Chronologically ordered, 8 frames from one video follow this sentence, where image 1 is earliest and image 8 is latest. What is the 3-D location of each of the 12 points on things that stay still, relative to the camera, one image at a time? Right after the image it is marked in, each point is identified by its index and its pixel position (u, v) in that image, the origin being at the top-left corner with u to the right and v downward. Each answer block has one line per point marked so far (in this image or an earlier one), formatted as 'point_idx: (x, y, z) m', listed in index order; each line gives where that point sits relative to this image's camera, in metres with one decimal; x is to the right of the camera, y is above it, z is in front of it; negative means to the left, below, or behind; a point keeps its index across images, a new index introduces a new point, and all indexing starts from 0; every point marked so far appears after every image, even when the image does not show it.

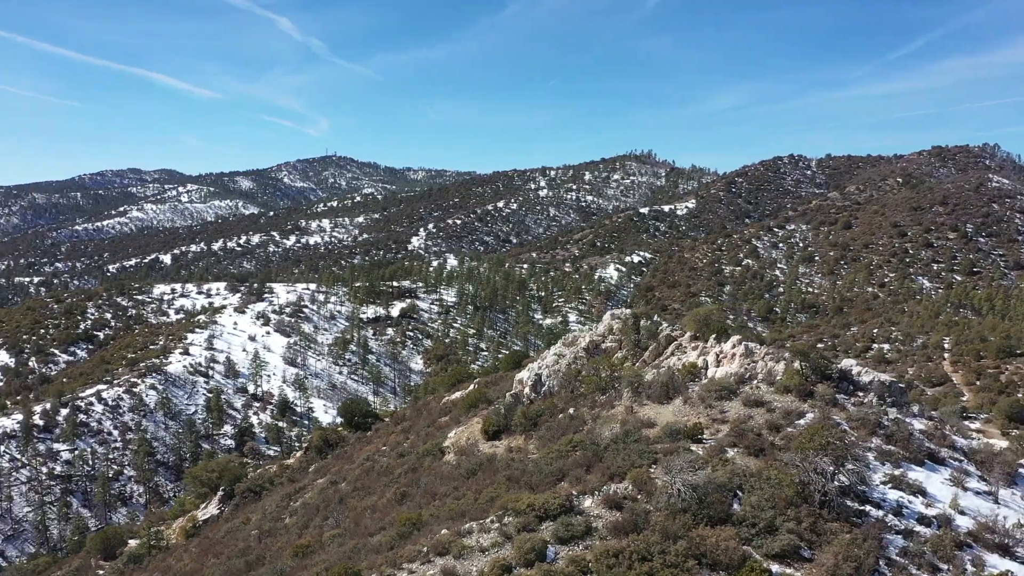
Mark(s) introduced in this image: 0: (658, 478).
0: (+1.8, -2.5, +11.2) m
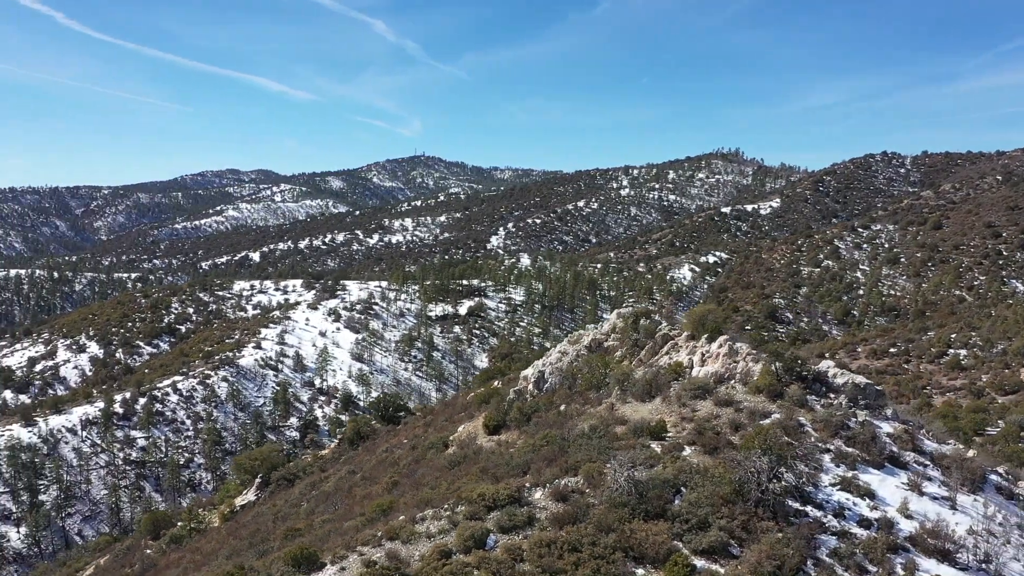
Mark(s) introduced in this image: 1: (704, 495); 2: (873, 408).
0: (+1.2, -2.5, +11.5) m
1: (+2.3, -2.5, +10.6) m
2: (+5.3, -1.8, +12.7) m
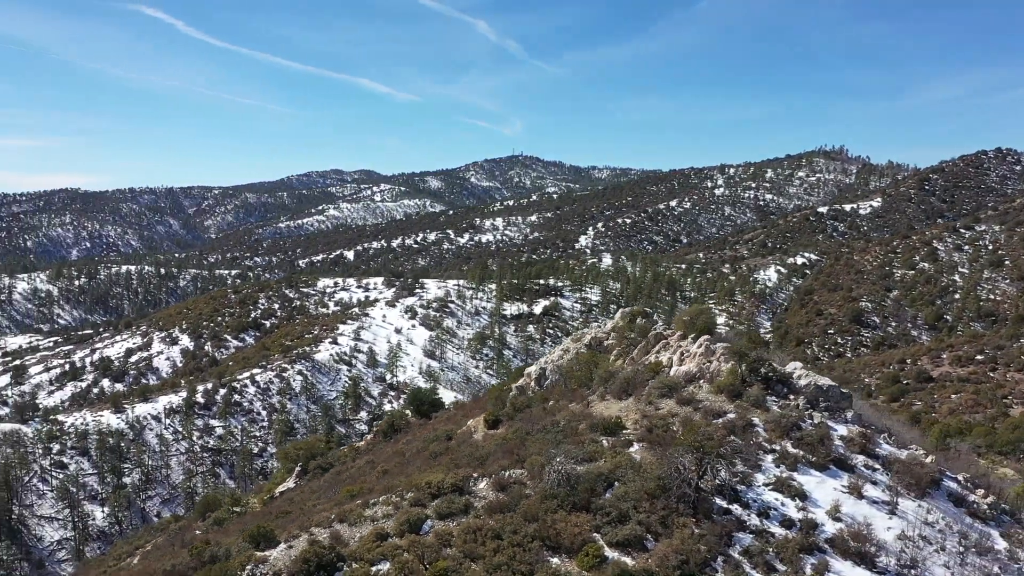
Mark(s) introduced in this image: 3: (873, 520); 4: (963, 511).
0: (+0.4, -2.4, +11.8) m
1: (+1.5, -2.5, +10.8) m
2: (+4.7, -1.8, +12.6) m
3: (+4.4, -2.8, +10.5) m
4: (+5.8, -2.9, +11.0) m
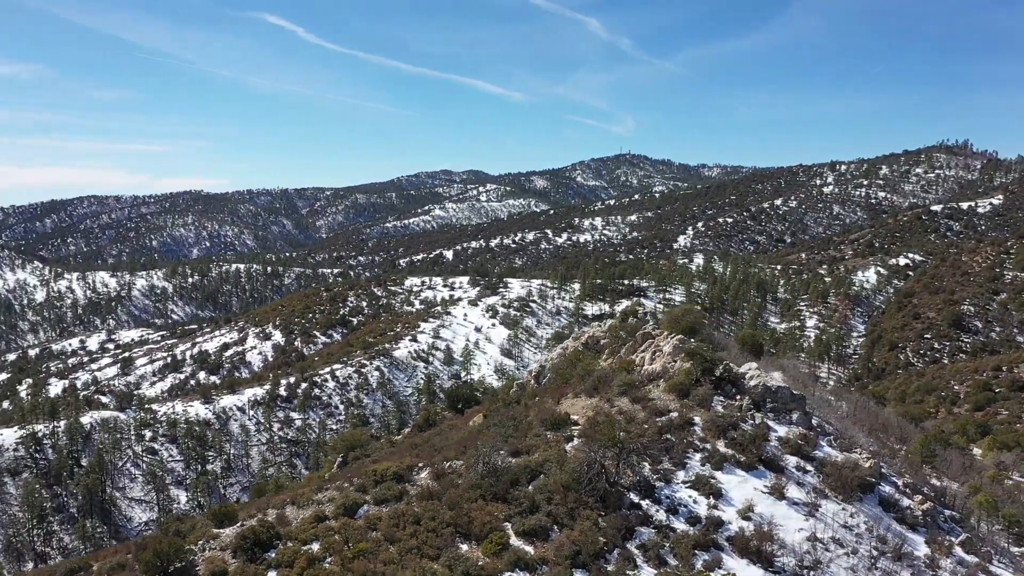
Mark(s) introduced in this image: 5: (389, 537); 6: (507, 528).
0: (-0.4, -2.4, +12.3) m
1: (+0.5, -2.5, +11.2) m
2: (+3.9, -1.8, +12.6) m
3: (+3.3, -2.8, +10.5) m
4: (+4.8, -2.9, +10.9) m
5: (-1.6, -3.1, +10.9) m
6: (-0.1, -2.9, +10.5) m
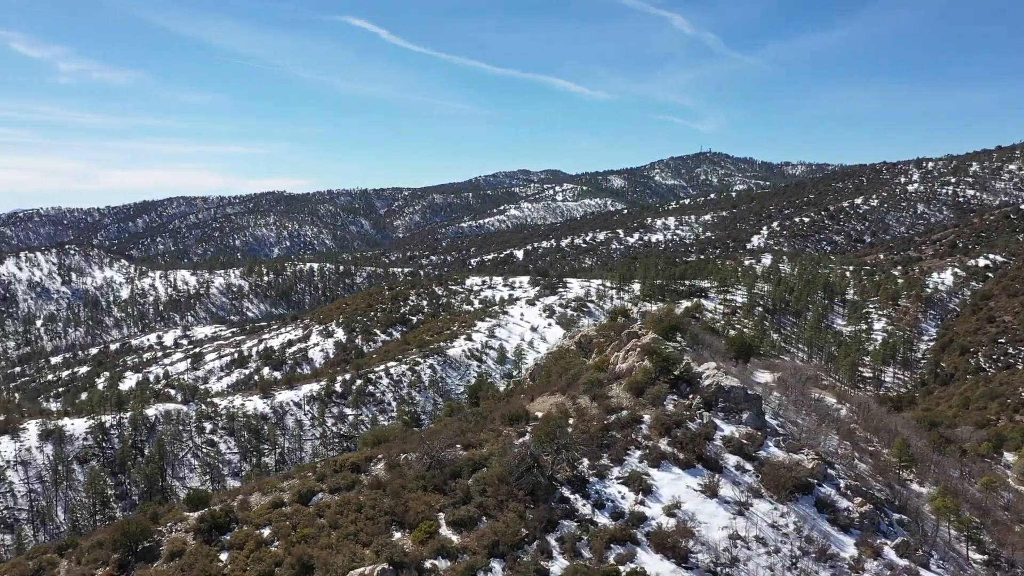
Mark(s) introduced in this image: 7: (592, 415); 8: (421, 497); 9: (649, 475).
0: (-1.1, -2.4, +12.7) m
1: (-0.3, -2.5, +11.6) m
2: (+3.2, -1.8, +12.6) m
3: (+2.4, -2.8, +10.6) m
4: (+3.9, -2.9, +10.9) m
5: (-2.4, -3.1, +11.4) m
6: (-0.9, -2.9, +10.9) m
7: (+1.2, -1.9, +12.9) m
8: (-1.2, -2.8, +11.4) m
9: (+1.8, -2.4, +11.3) m
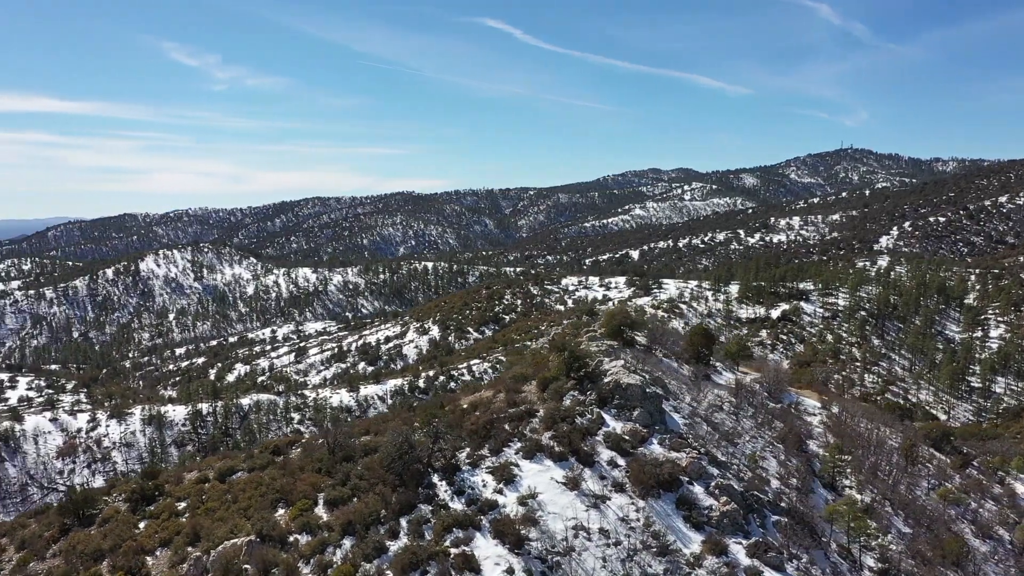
0: (-2.6, -2.3, +13.6) m
1: (-2.0, -2.5, +12.3) m
2: (+1.7, -1.8, +12.9) m
3: (+0.6, -2.8, +11.0) m
4: (+2.2, -2.9, +11.1) m
5: (-4.0, -3.1, +12.5) m
6: (-2.7, -2.9, +11.8) m
7: (-0.3, -1.9, +13.5) m
8: (-2.9, -2.7, +12.3) m
9: (+0.1, -2.4, +11.8) m
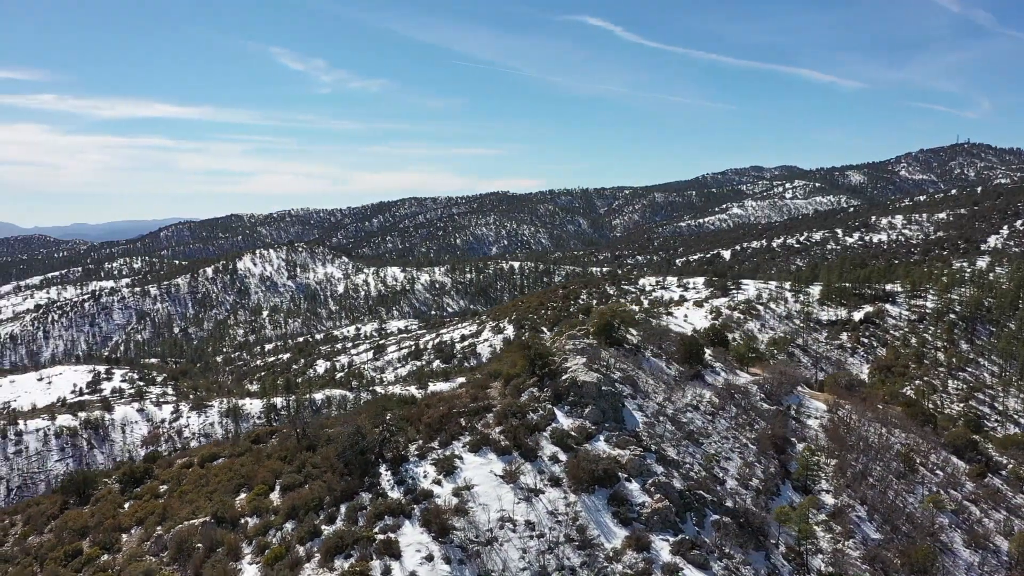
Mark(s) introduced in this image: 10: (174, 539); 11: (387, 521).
0: (-3.2, -2.3, +14.2) m
1: (-2.7, -2.4, +12.9) m
2: (+1.0, -1.8, +13.1) m
3: (-0.2, -2.8, +11.3) m
4: (+1.3, -2.9, +11.3) m
5: (-4.7, -3.0, +13.3) m
6: (-3.4, -2.8, +12.5) m
7: (-0.9, -1.9, +13.9) m
8: (-3.6, -2.7, +13.0) m
9: (-0.7, -2.4, +12.2) m
10: (-4.5, -3.3, +11.5) m
11: (-1.6, -3.0, +11.0) m
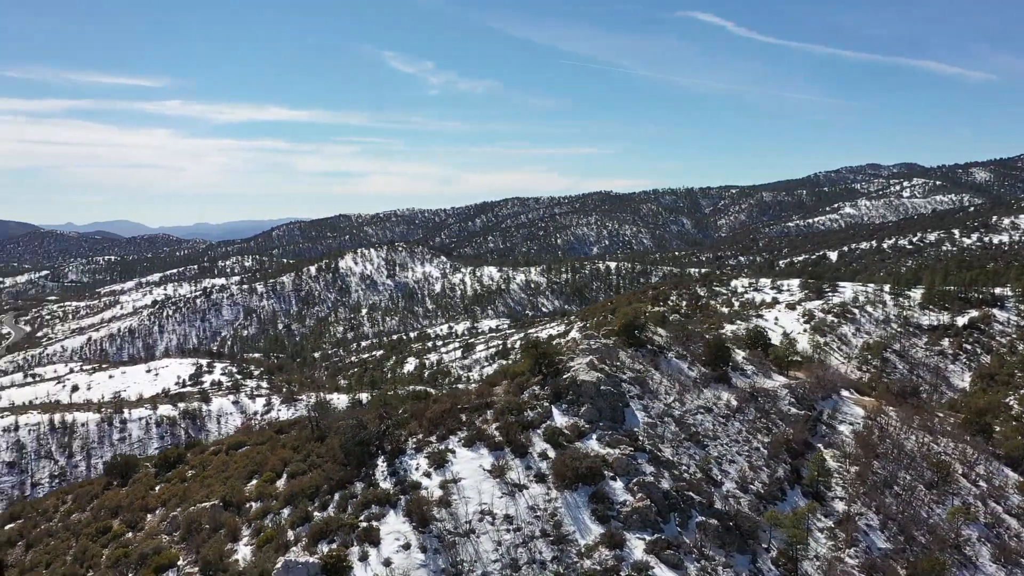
0: (-3.1, -2.3, +14.9) m
1: (-2.7, -2.4, +13.5) m
2: (+1.0, -1.8, +13.3) m
3: (-0.5, -2.8, +11.7) m
4: (+1.0, -2.9, +11.4) m
5: (-4.7, -3.0, +14.1) m
6: (-3.5, -2.8, +13.2) m
7: (-0.8, -1.8, +14.3) m
8: (-3.6, -2.6, +13.7) m
9: (-0.8, -2.4, +12.6) m
10: (-4.7, -3.3, +12.4) m
11: (-1.8, -2.9, +11.5) m
